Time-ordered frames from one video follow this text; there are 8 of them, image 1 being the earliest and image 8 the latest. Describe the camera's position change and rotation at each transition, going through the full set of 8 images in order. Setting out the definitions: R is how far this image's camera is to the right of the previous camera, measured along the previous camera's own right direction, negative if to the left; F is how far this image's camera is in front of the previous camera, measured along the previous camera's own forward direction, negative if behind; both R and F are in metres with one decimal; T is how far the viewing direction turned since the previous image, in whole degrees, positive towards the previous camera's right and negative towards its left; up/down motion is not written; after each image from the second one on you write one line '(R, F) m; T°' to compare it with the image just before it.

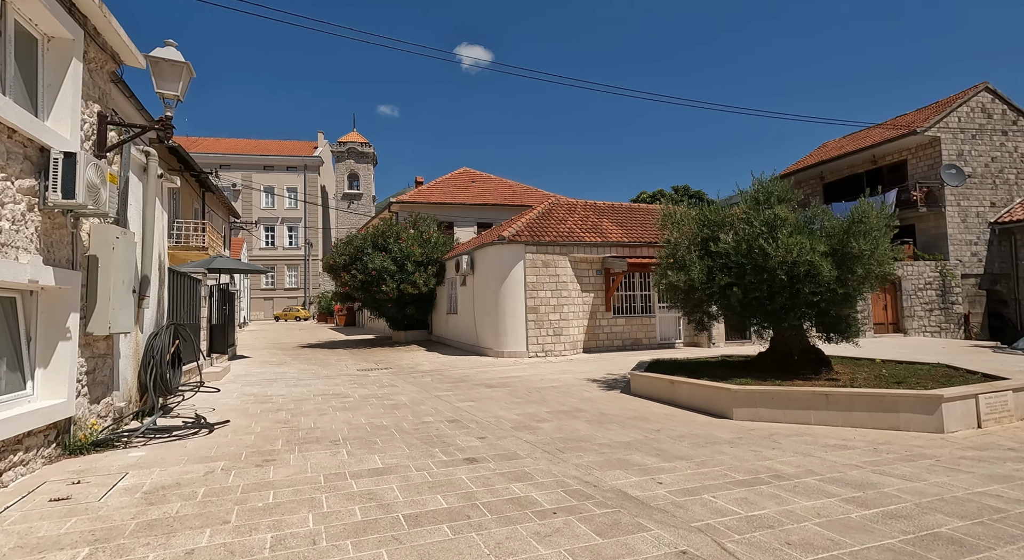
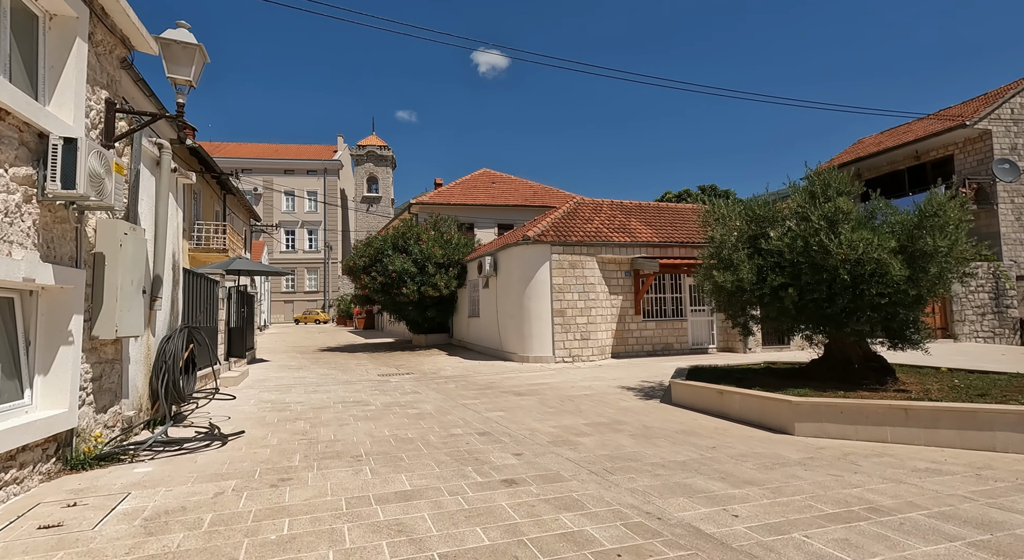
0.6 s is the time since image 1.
(-0.2, +0.6) m; -2°
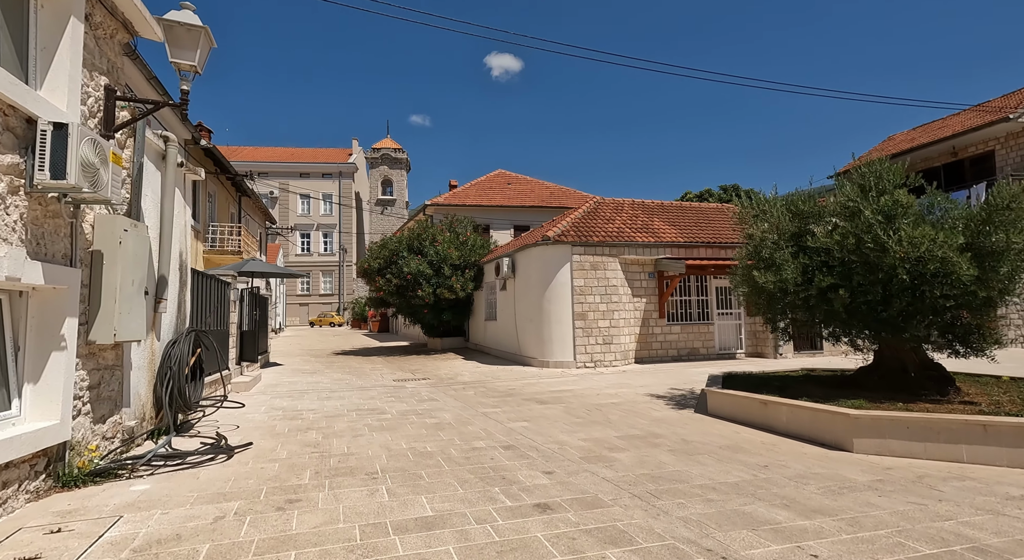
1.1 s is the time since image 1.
(-0.2, +0.5) m; -1°
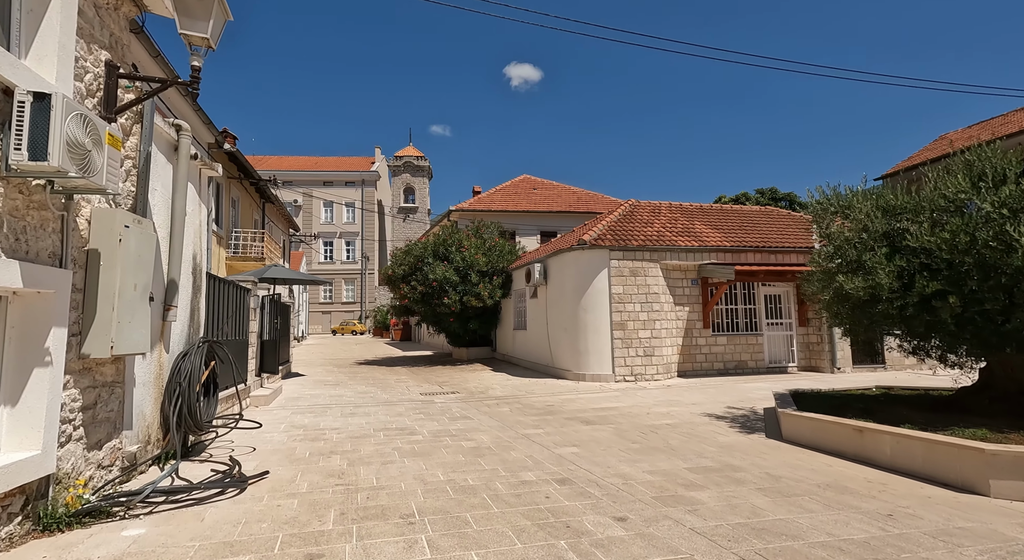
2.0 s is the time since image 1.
(-0.3, +0.8) m; -2°
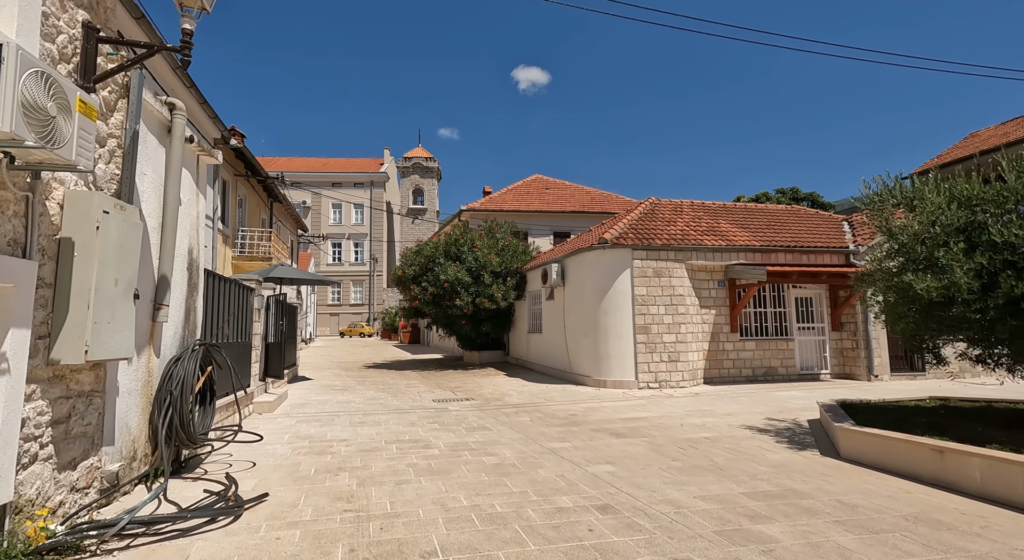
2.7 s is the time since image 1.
(-0.2, +0.7) m; -1°
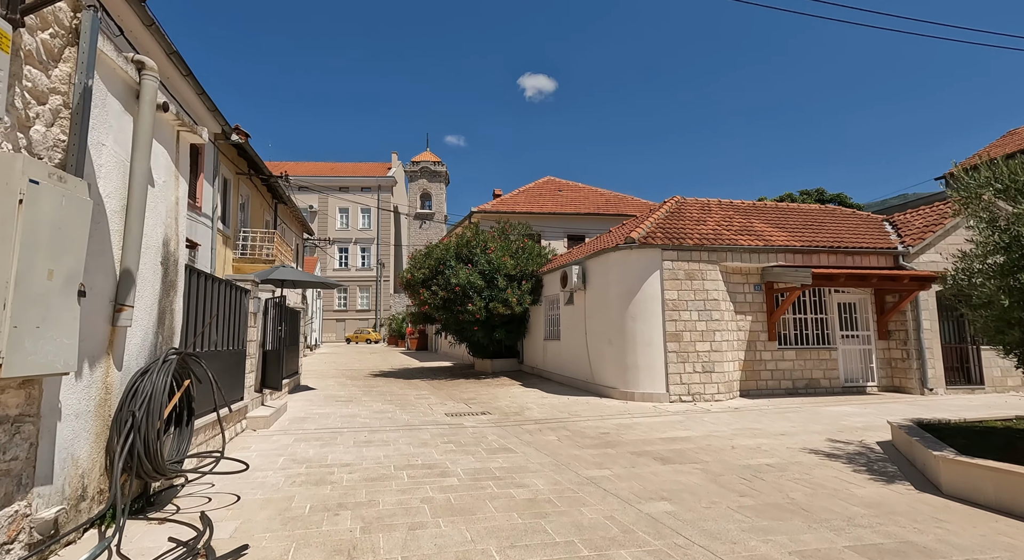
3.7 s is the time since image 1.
(-0.3, +1.0) m; -1°
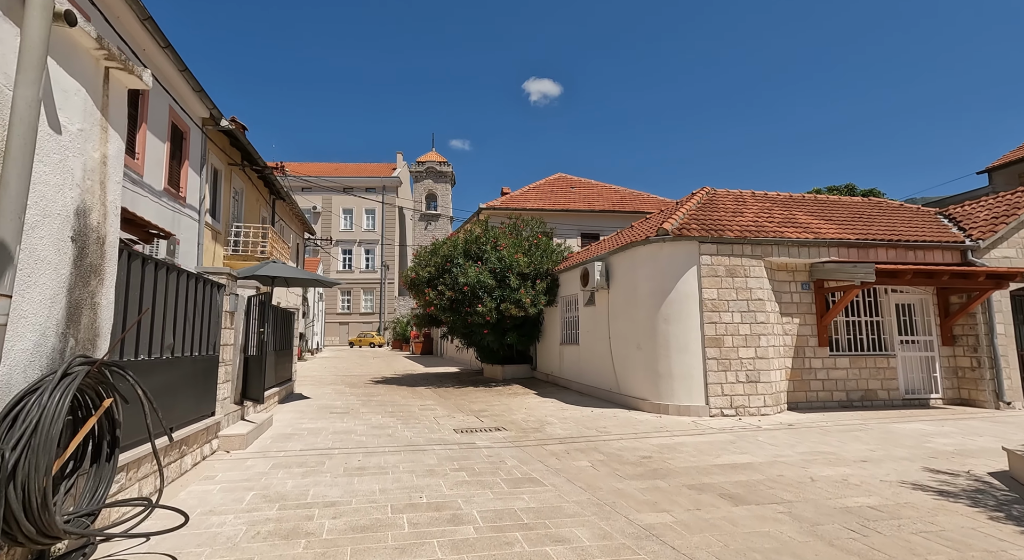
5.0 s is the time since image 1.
(-0.2, +1.3) m; -1°
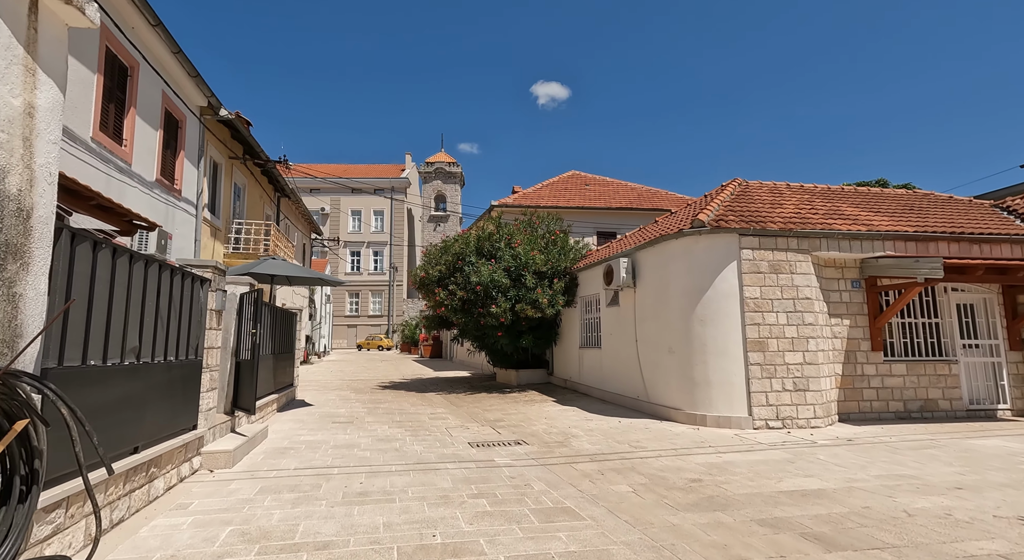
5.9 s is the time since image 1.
(-0.2, +0.9) m; -1°
